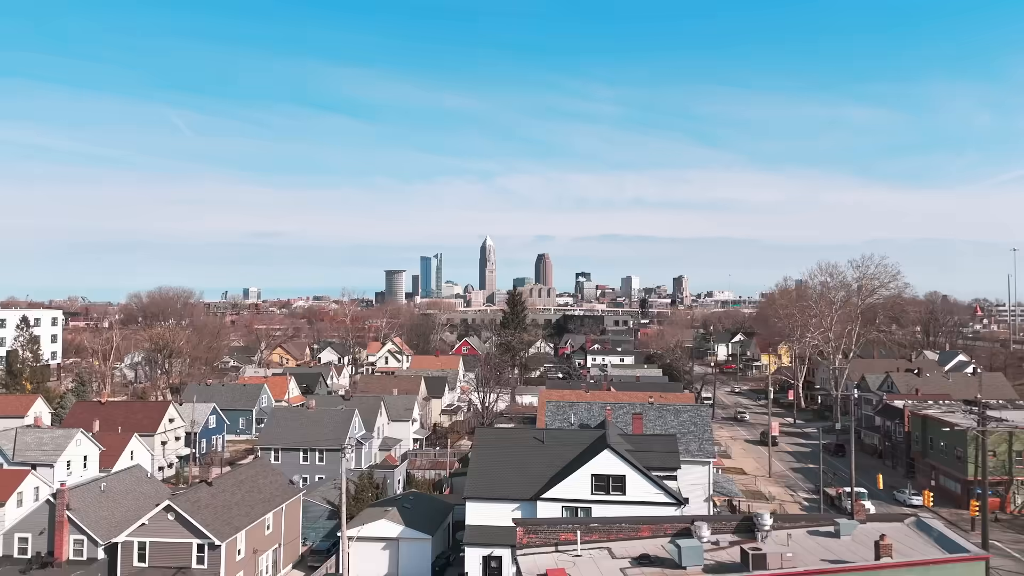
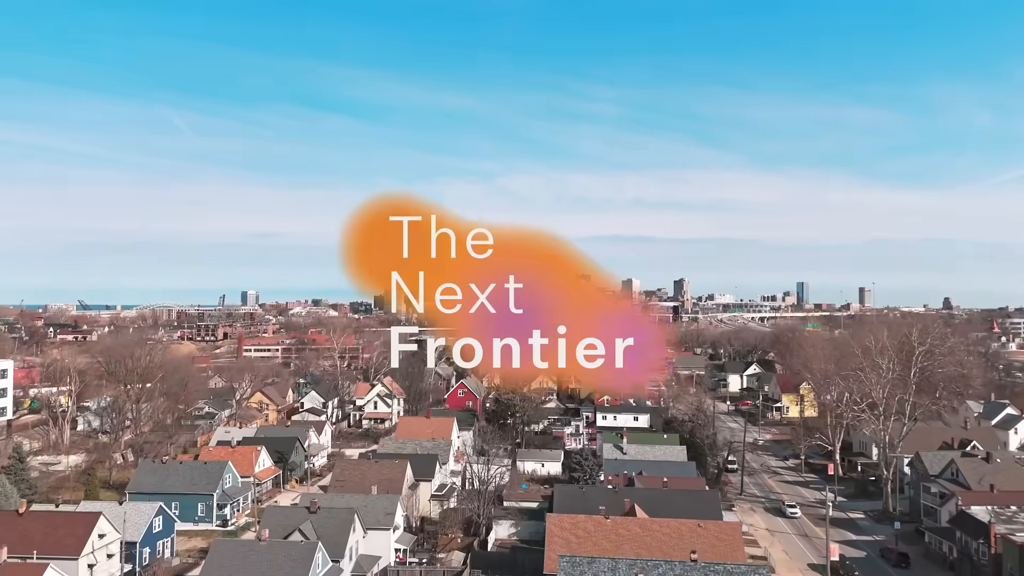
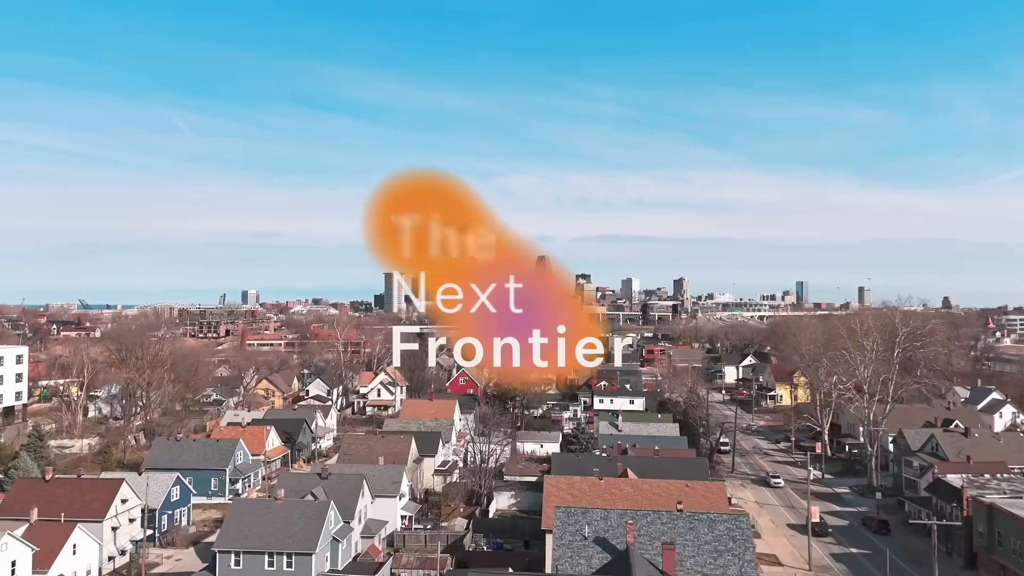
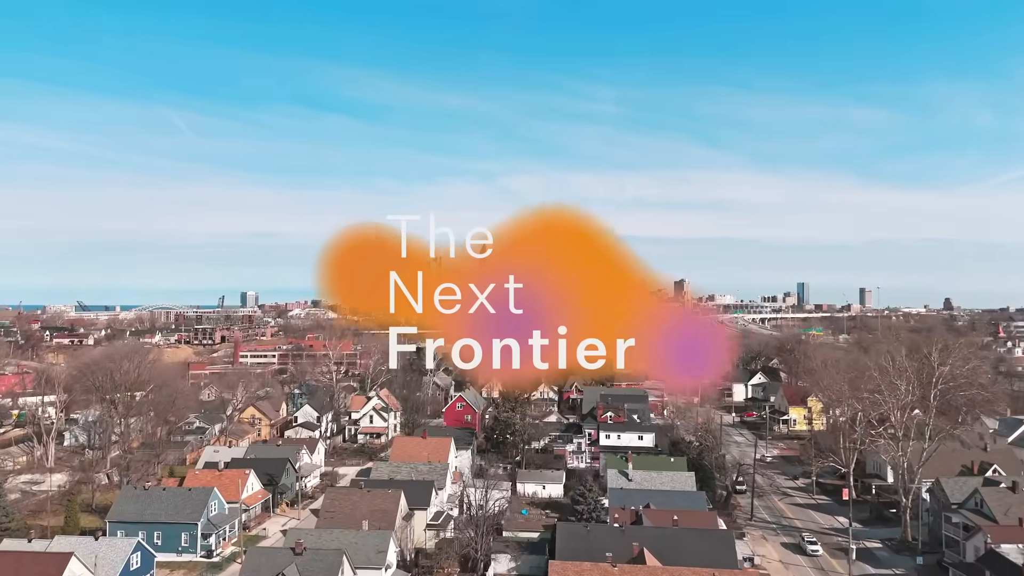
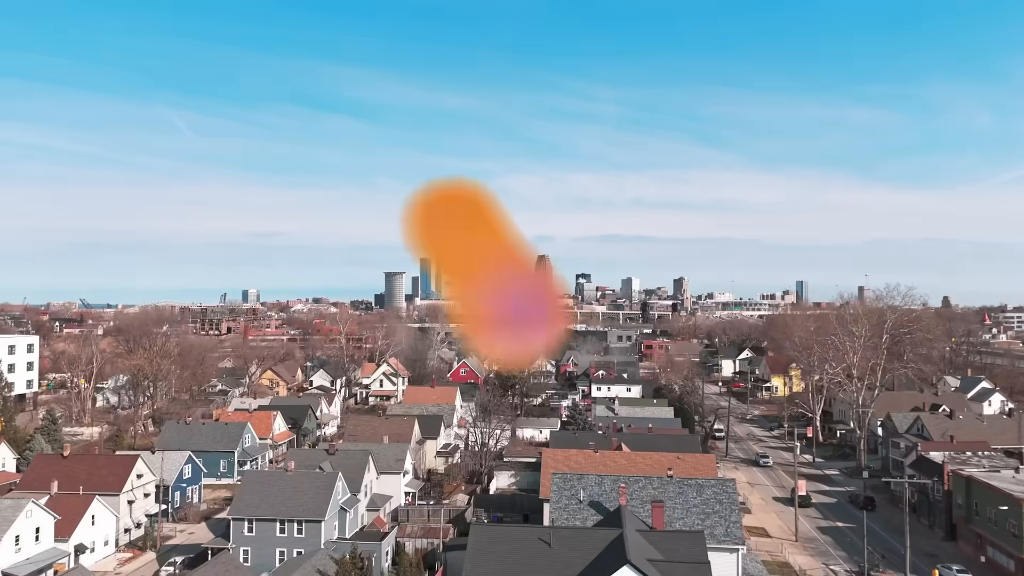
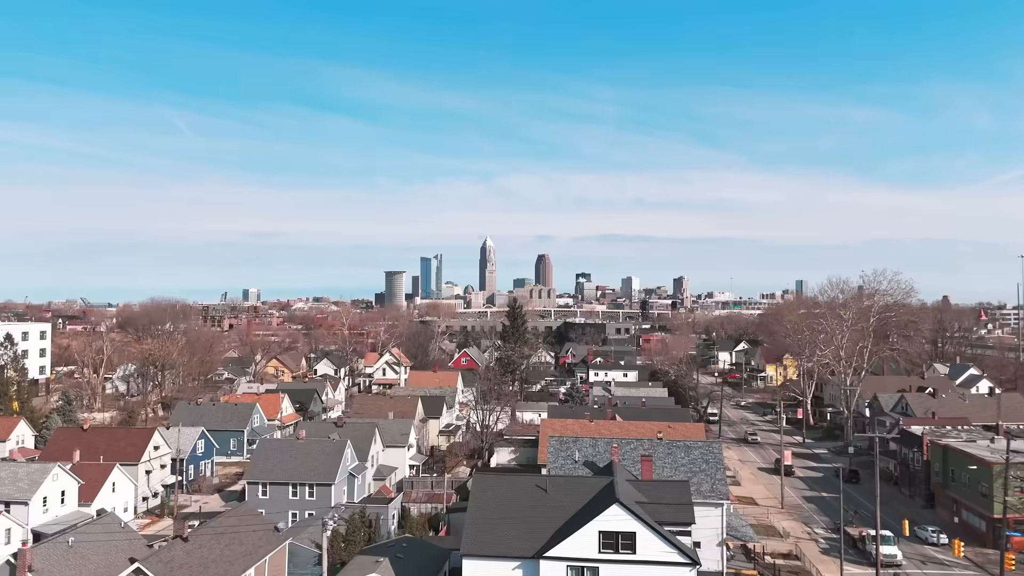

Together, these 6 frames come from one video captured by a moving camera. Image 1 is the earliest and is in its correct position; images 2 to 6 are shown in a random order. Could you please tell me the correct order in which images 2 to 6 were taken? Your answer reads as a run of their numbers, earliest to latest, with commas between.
6, 5, 3, 2, 4
